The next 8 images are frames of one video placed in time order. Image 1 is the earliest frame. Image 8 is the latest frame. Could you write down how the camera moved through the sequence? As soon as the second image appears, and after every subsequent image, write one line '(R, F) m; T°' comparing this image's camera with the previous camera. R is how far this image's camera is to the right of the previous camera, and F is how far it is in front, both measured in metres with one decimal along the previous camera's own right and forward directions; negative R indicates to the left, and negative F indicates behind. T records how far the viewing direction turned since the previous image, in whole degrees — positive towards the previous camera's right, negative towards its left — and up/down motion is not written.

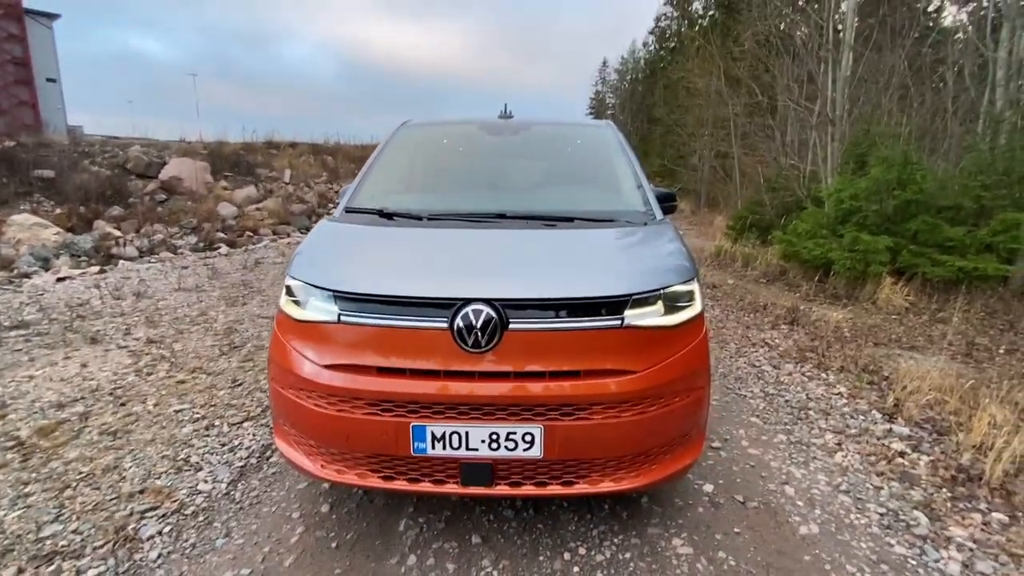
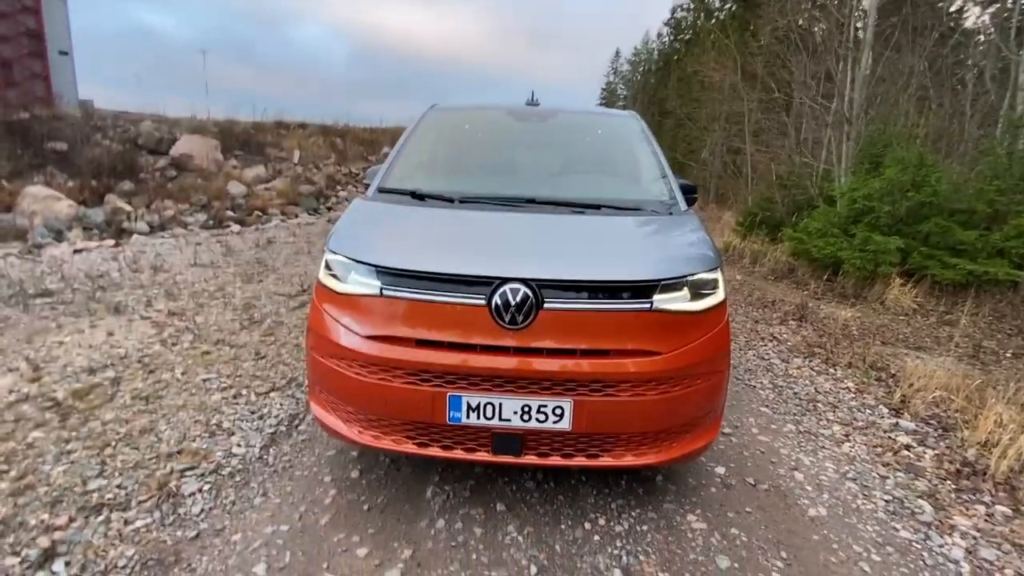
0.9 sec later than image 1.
(-0.1, -0.1) m; 0°
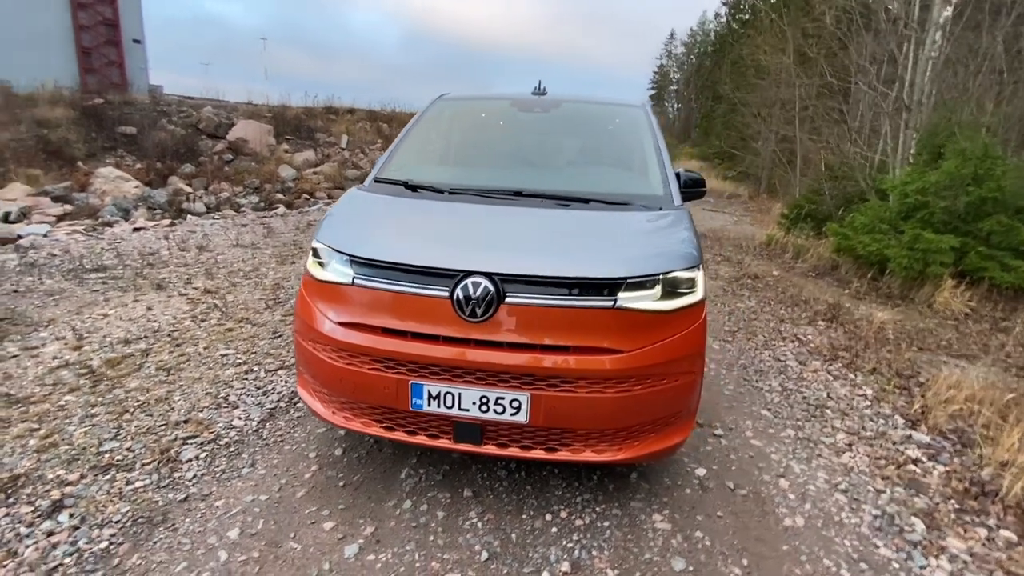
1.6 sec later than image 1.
(+0.3, 0.0) m; -5°
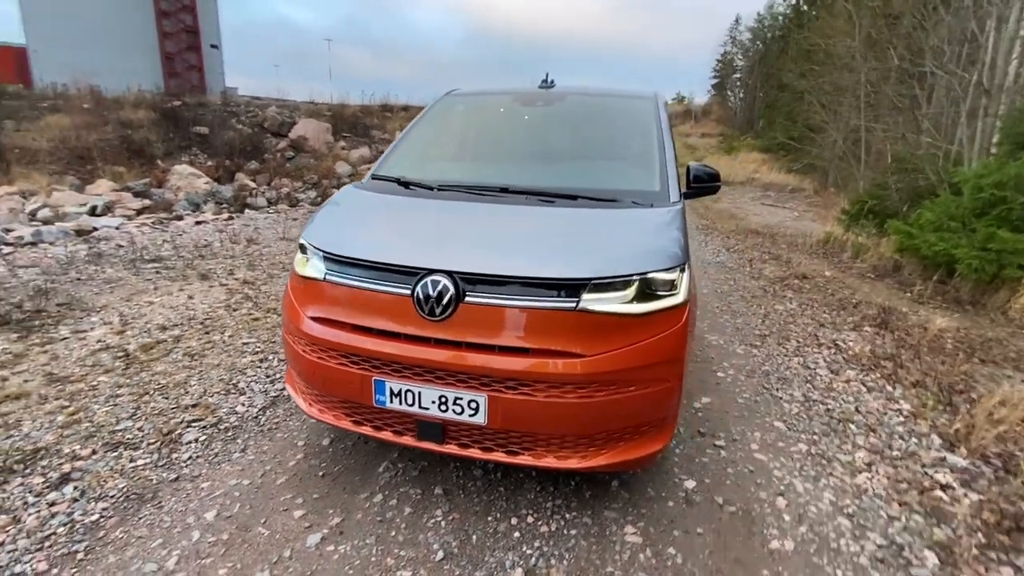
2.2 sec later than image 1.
(+0.4, +0.1) m; -6°
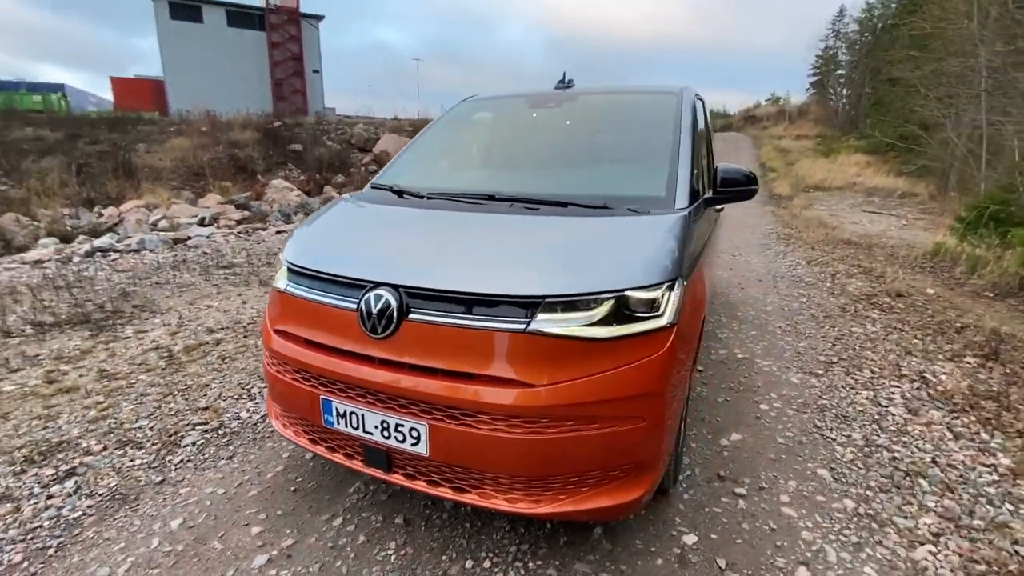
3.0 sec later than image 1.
(+0.5, +0.2) m; -9°
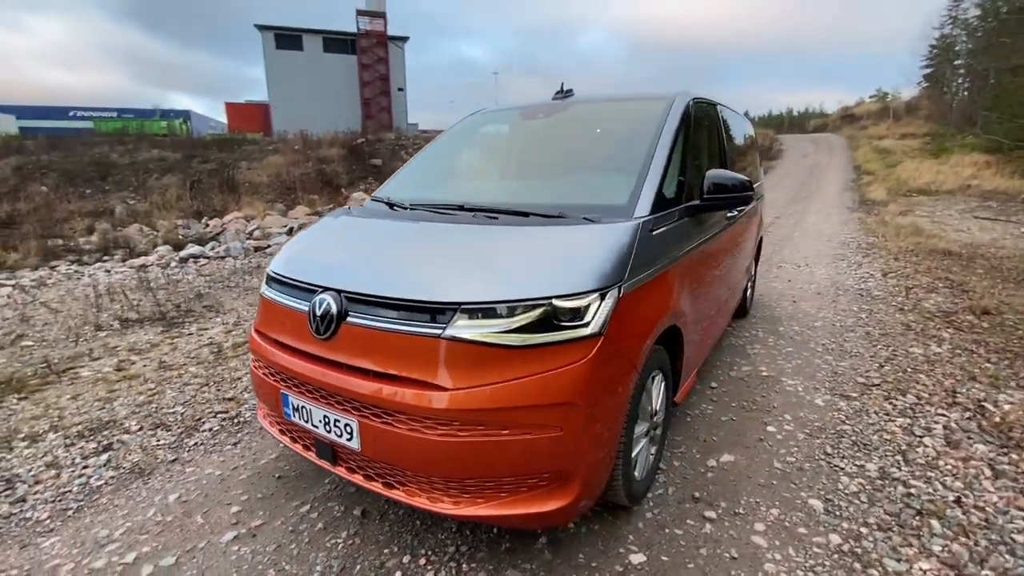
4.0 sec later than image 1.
(+0.6, 0.0) m; -9°
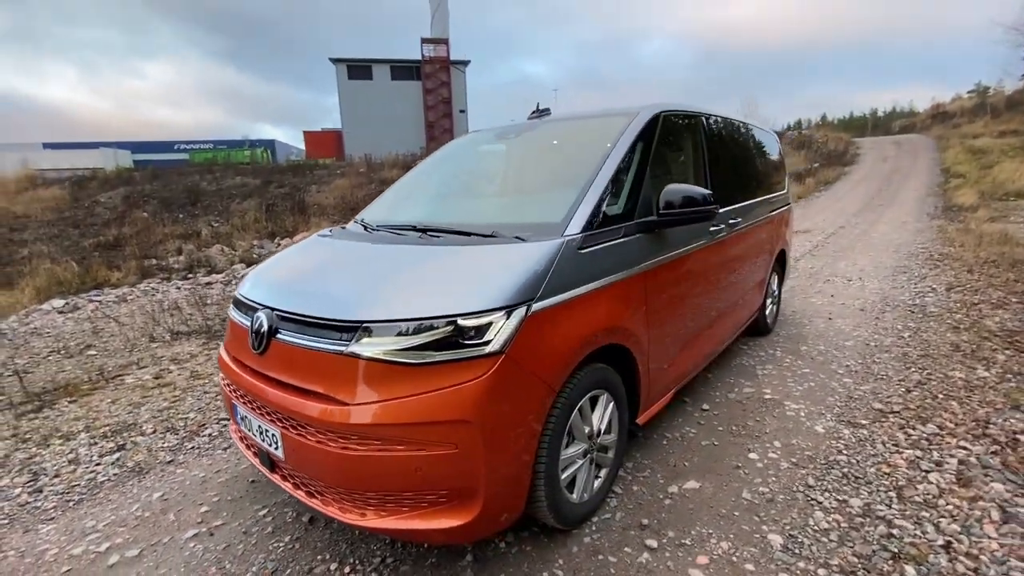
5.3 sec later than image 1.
(+0.6, 0.0) m; -7°
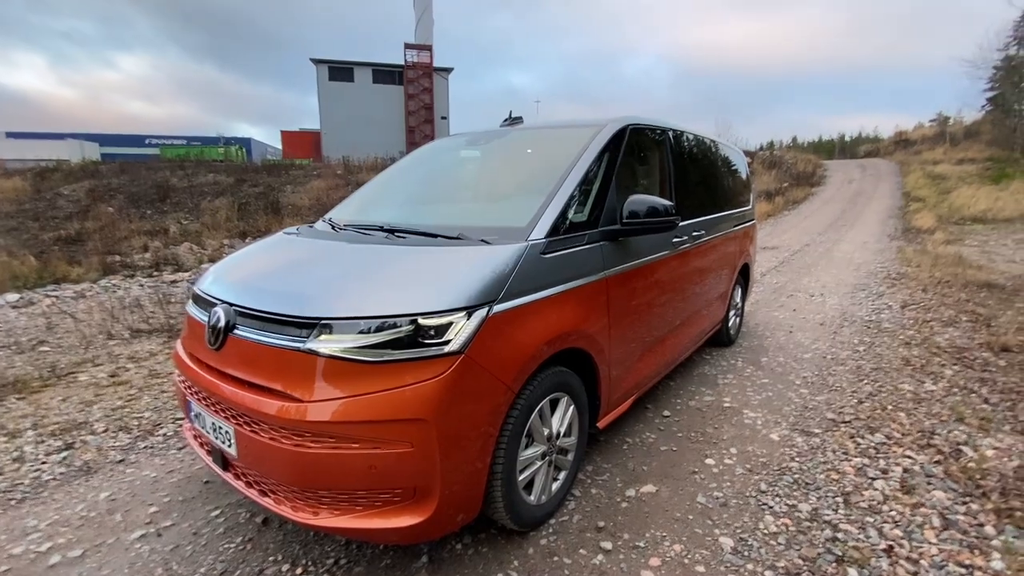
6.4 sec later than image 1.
(+0.1, 0.0) m; +3°
